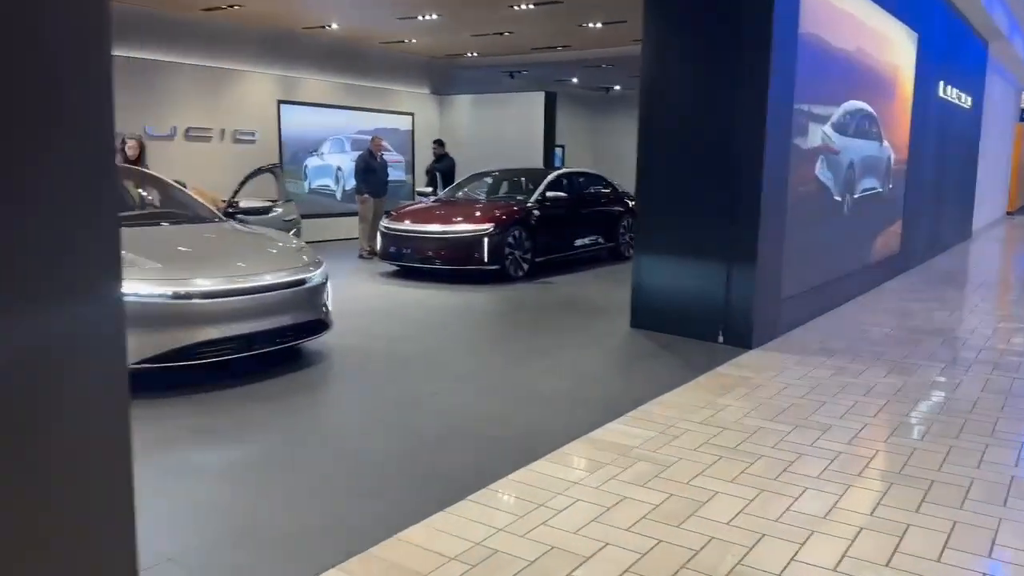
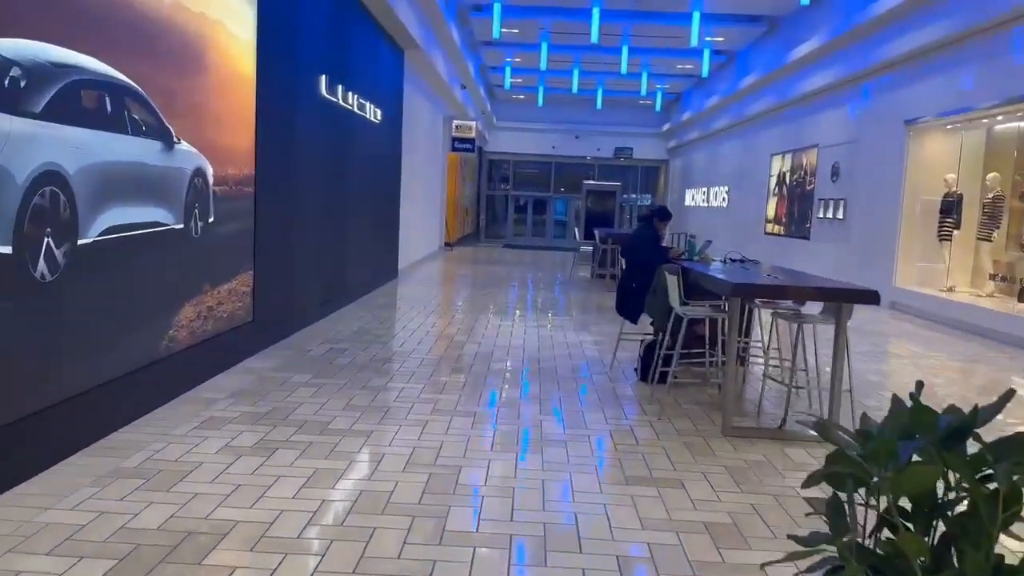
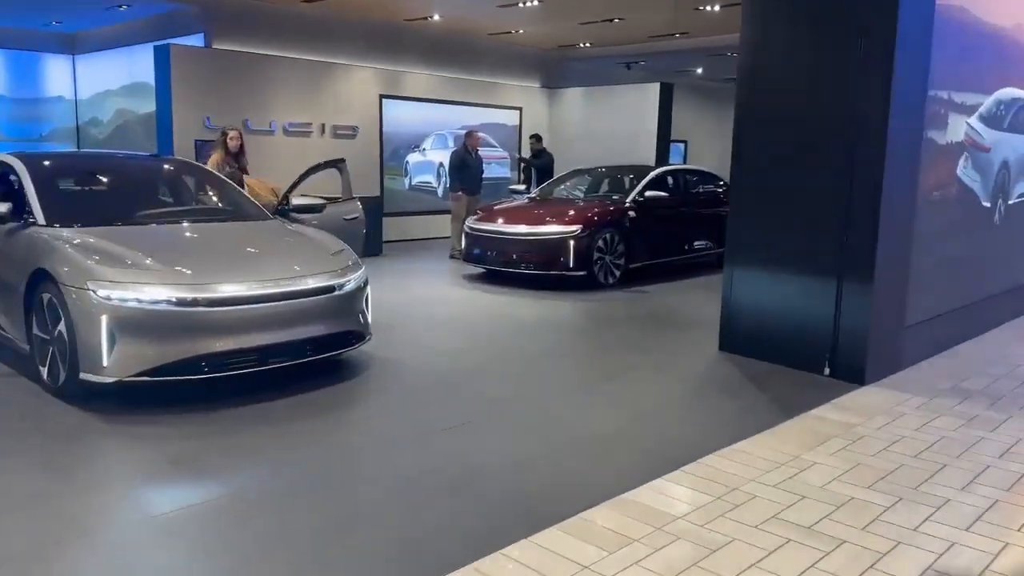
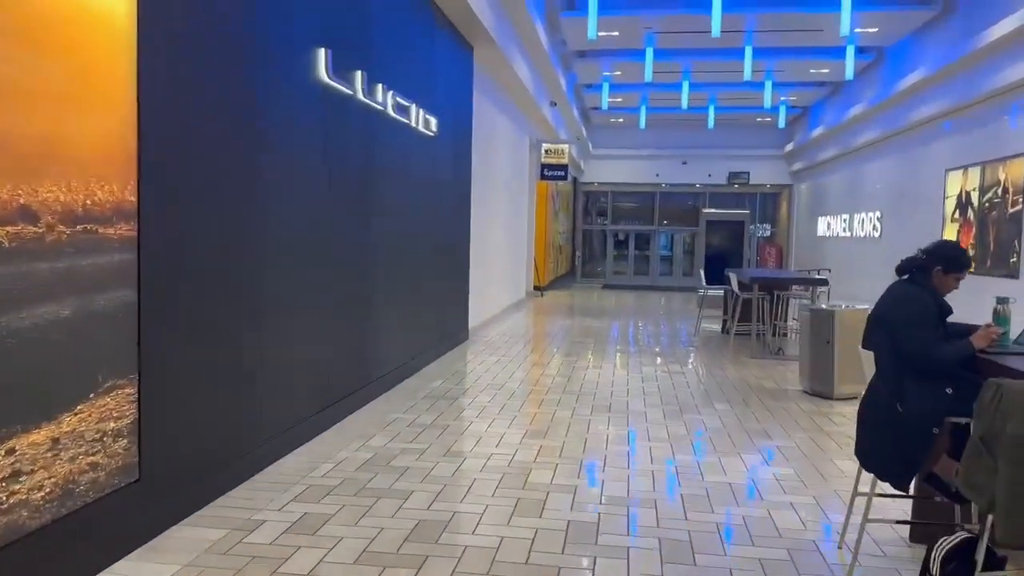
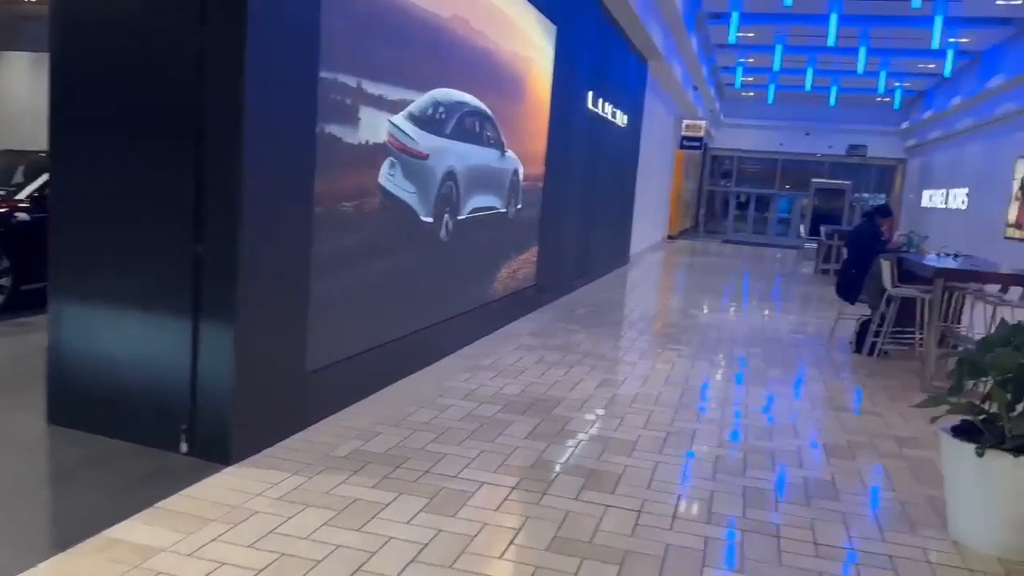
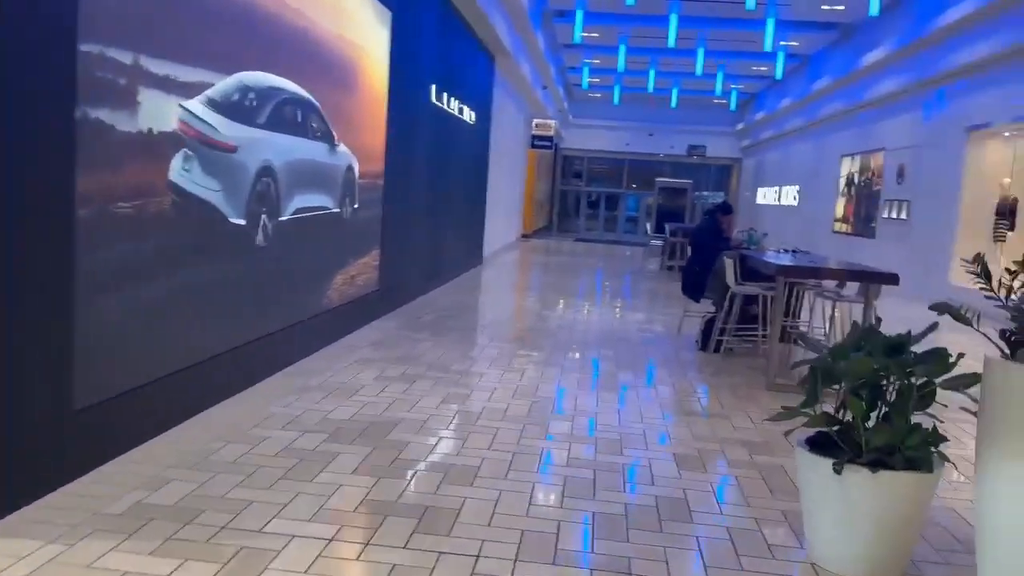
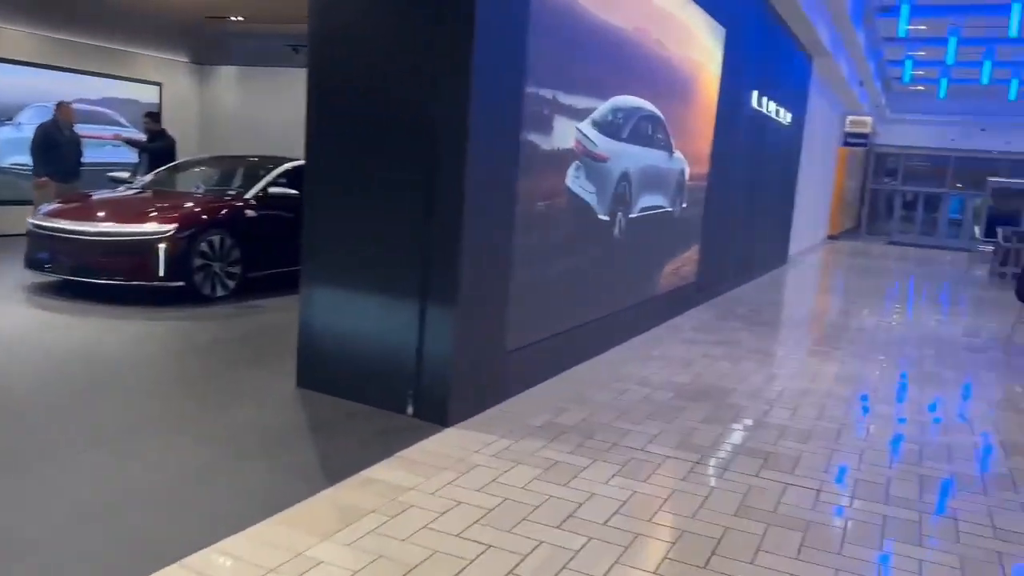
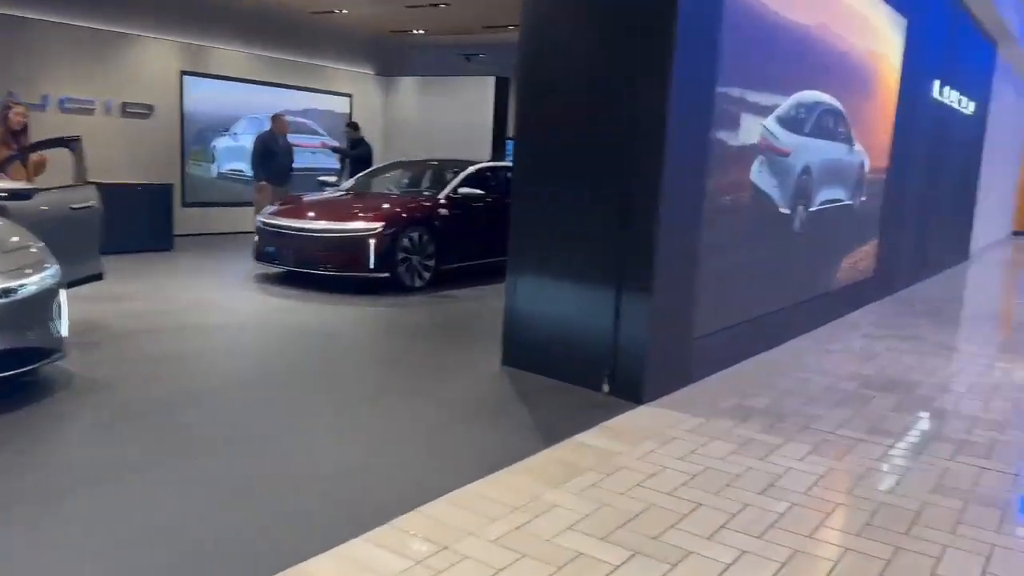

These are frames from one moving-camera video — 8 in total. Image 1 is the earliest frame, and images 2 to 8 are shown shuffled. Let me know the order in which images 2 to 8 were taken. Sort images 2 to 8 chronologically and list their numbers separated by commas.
3, 8, 7, 5, 6, 2, 4
